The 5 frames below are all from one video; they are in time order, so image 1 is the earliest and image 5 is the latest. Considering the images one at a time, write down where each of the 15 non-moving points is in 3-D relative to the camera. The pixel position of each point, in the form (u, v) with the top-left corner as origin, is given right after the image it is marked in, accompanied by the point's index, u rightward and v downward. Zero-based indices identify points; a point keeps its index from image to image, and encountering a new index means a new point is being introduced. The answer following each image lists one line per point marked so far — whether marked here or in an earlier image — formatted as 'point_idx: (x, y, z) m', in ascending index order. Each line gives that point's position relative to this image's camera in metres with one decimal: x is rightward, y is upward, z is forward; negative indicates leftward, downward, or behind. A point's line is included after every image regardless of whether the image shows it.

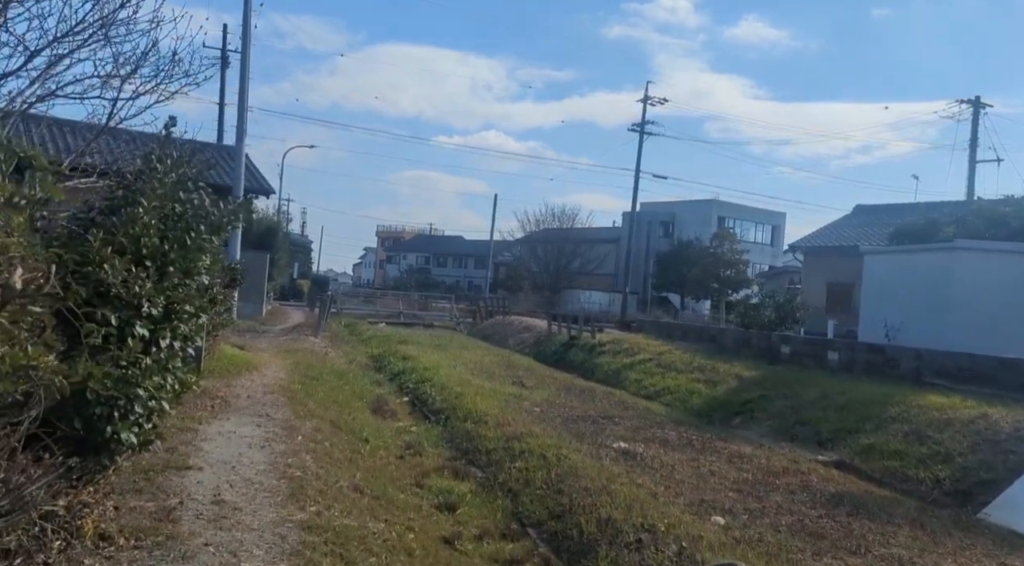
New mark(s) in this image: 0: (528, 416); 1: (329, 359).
0: (+0.2, -1.8, +11.7) m
1: (-3.8, -1.6, +18.6) m
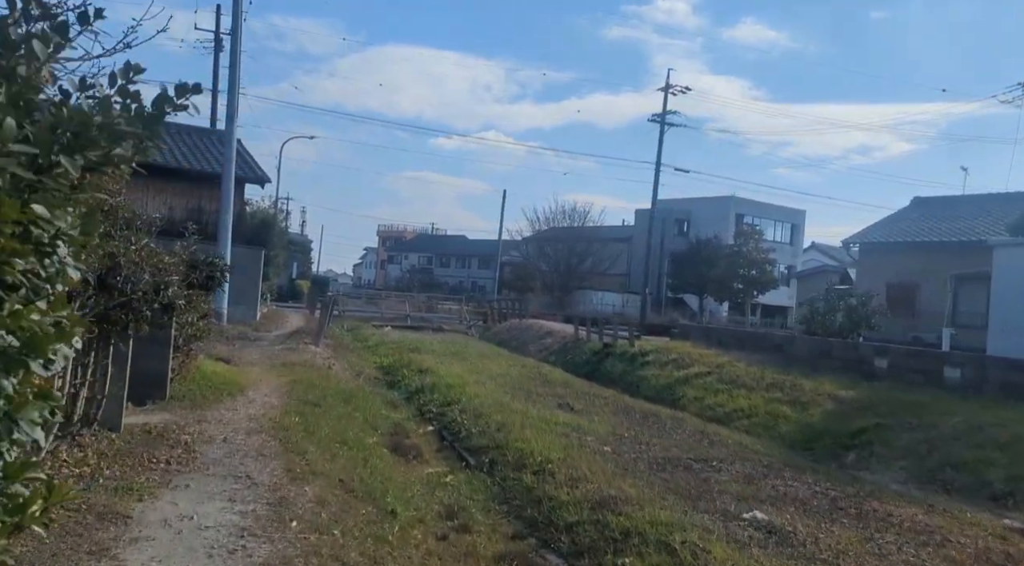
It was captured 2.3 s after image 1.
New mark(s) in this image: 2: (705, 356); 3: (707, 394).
0: (+0.9, -1.7, +8.7) m
1: (-3.1, -1.6, +15.6) m
2: (+4.2, -1.6, +19.4) m
3: (+3.6, -2.0, +16.4) m
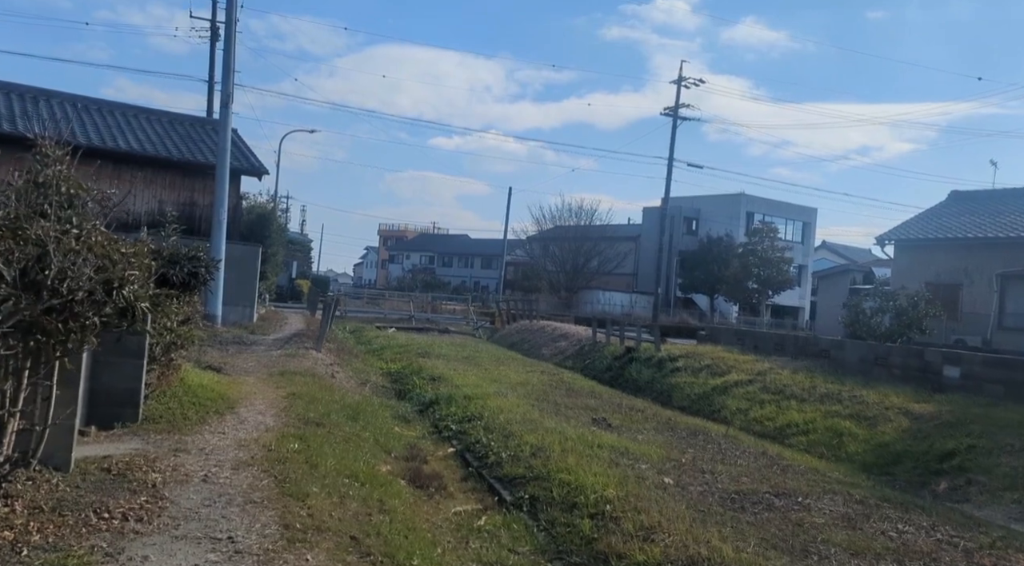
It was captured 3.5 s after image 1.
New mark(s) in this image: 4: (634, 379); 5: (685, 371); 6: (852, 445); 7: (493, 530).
0: (+1.3, -1.7, +7.0) m
1: (-2.7, -1.6, +13.9) m
2: (+4.6, -1.6, +17.7) m
3: (+4.0, -2.0, +14.8) m
4: (+2.7, -2.1, +19.9) m
5: (+3.6, -1.8, +18.4) m
6: (+4.4, -2.1, +11.6) m
7: (-0.1, -1.9, +6.8) m
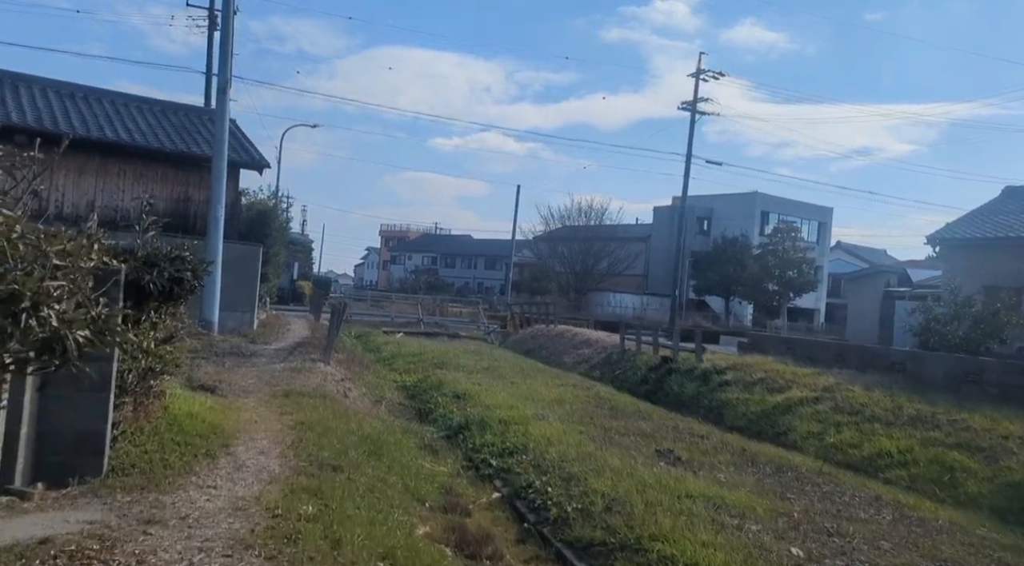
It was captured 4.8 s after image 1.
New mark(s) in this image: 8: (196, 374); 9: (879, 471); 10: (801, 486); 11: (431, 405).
0: (+1.8, -1.8, +5.1) m
1: (-2.2, -1.6, +12.0) m
2: (+5.1, -1.6, +15.8) m
3: (+4.5, -2.1, +12.8) m
4: (+3.3, -2.2, +17.9) m
5: (+4.1, -1.9, +16.5) m
6: (+5.0, -2.2, +9.6) m
7: (+0.4, -2.0, +4.9) m
8: (-4.3, -1.2, +12.2) m
9: (+4.5, -2.3, +10.9) m
10: (+2.9, -2.0, +8.9) m
11: (-1.3, -1.9, +14.0) m
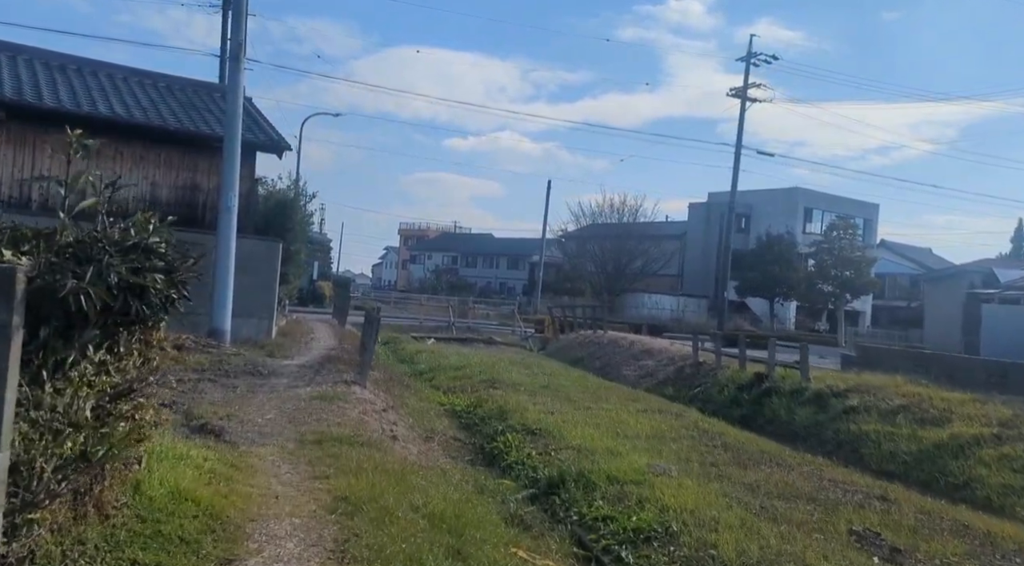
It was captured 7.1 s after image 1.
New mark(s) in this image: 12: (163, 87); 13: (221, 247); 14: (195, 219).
0: (+2.8, -1.9, +1.9) m
1: (-1.1, -1.7, +8.9) m
2: (+6.3, -1.7, +12.6) m
3: (+5.6, -2.2, +9.6) m
4: (+4.4, -2.2, +14.7) m
5: (+5.3, -1.9, +13.2) m
6: (+6.0, -2.2, +6.4) m
7: (+1.4, -2.0, +1.7) m
8: (-3.2, -1.3, +9.1) m
9: (+5.6, -2.3, +7.7) m
10: (+3.9, -2.1, +5.7) m
11: (-0.1, -1.9, +10.9) m
12: (-7.4, +4.2, +18.9) m
13: (-4.8, +0.6, +14.7) m
14: (-6.4, +1.3, +18.0) m
